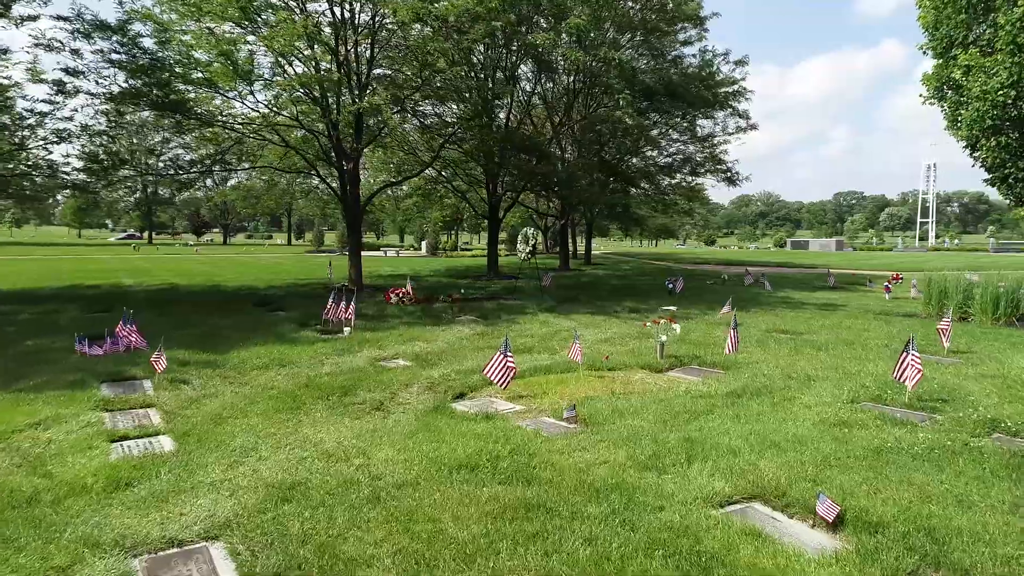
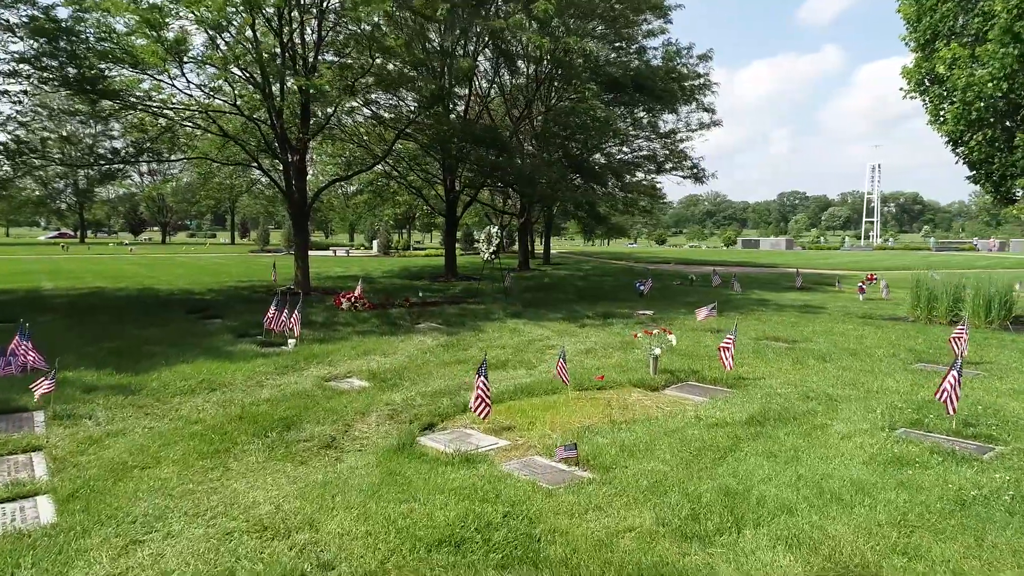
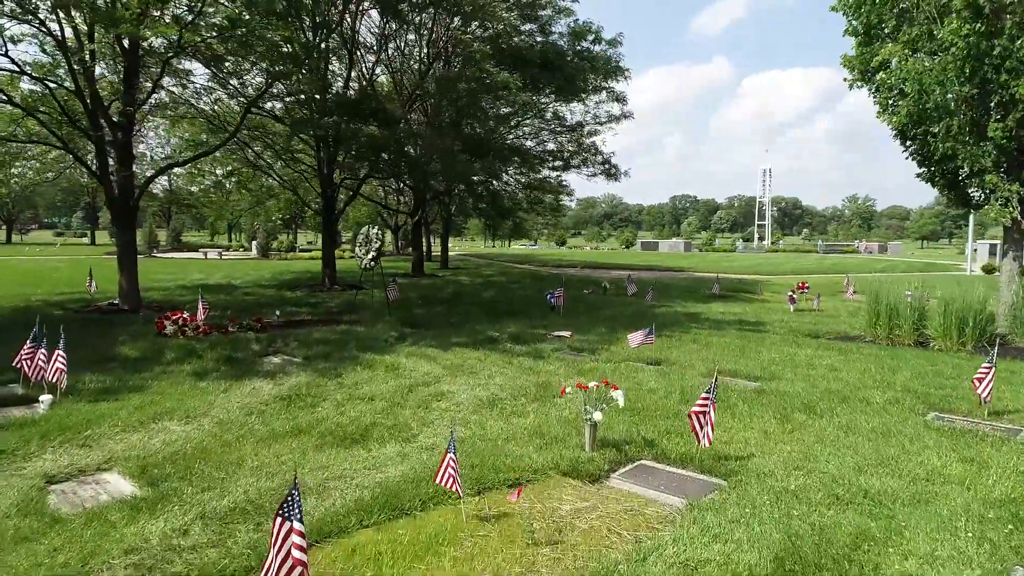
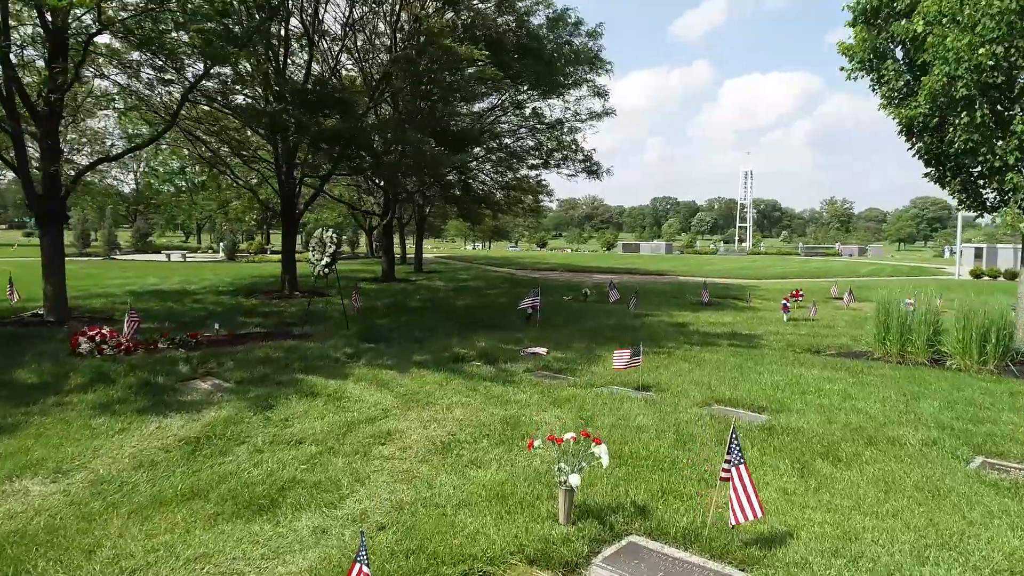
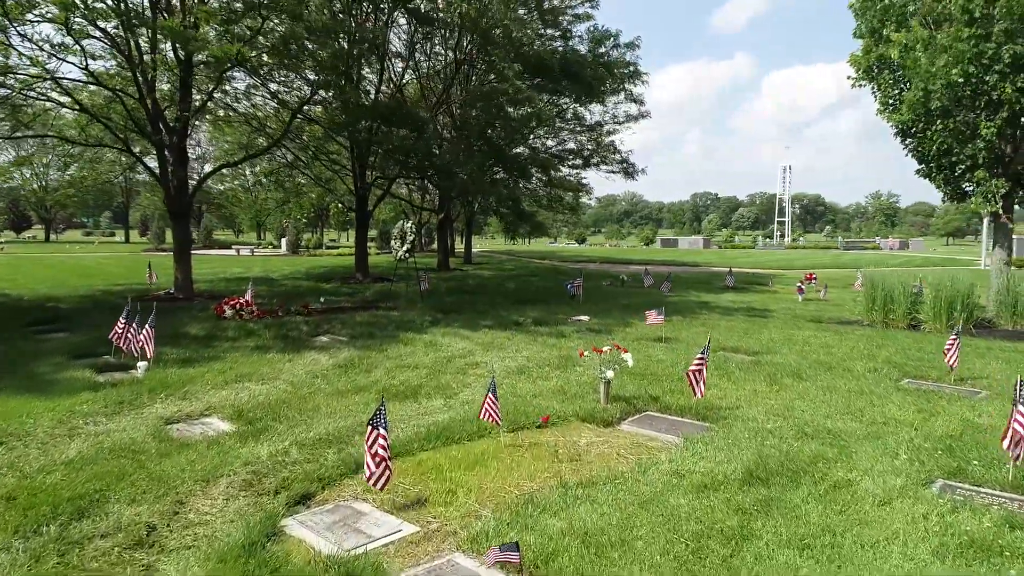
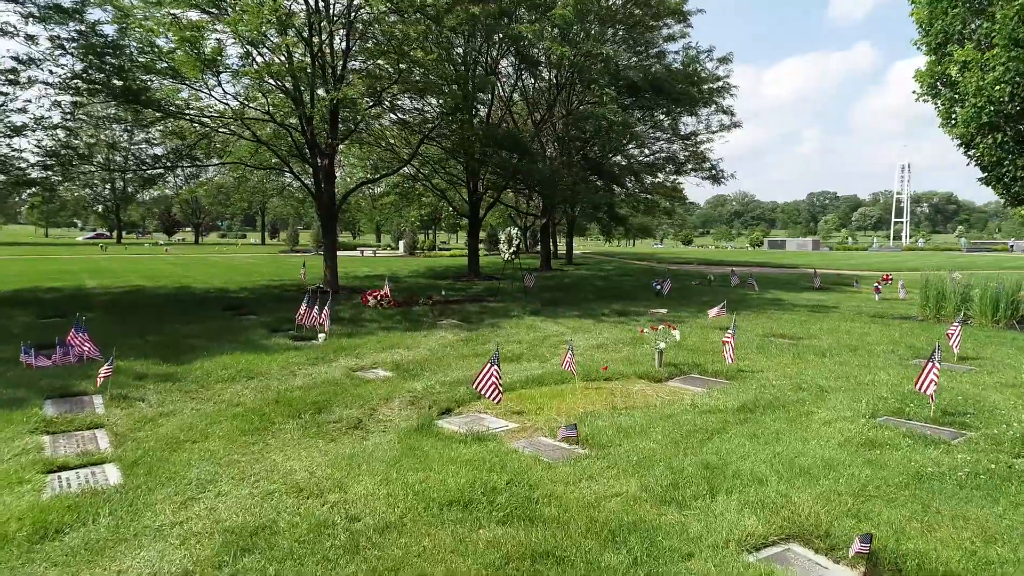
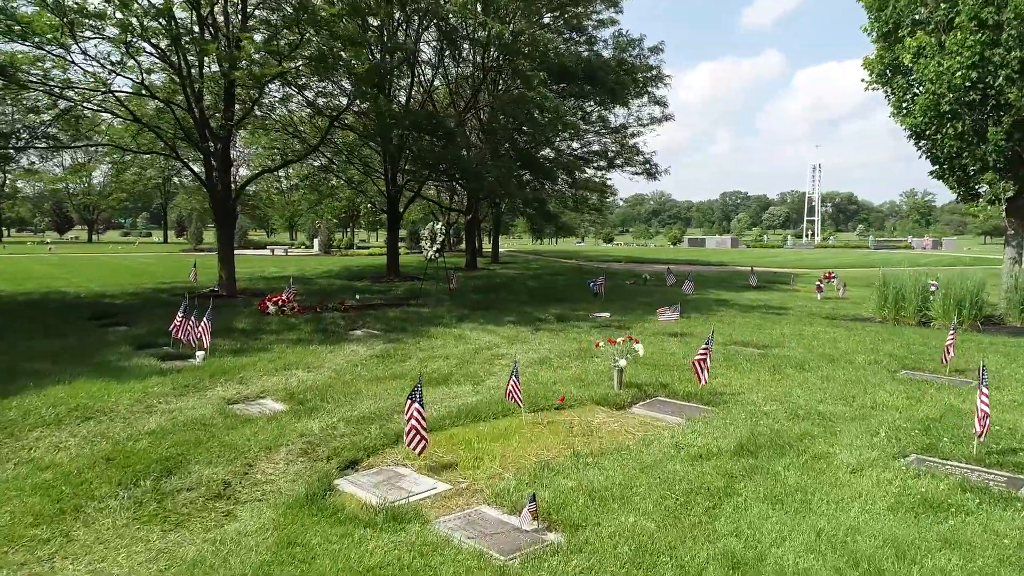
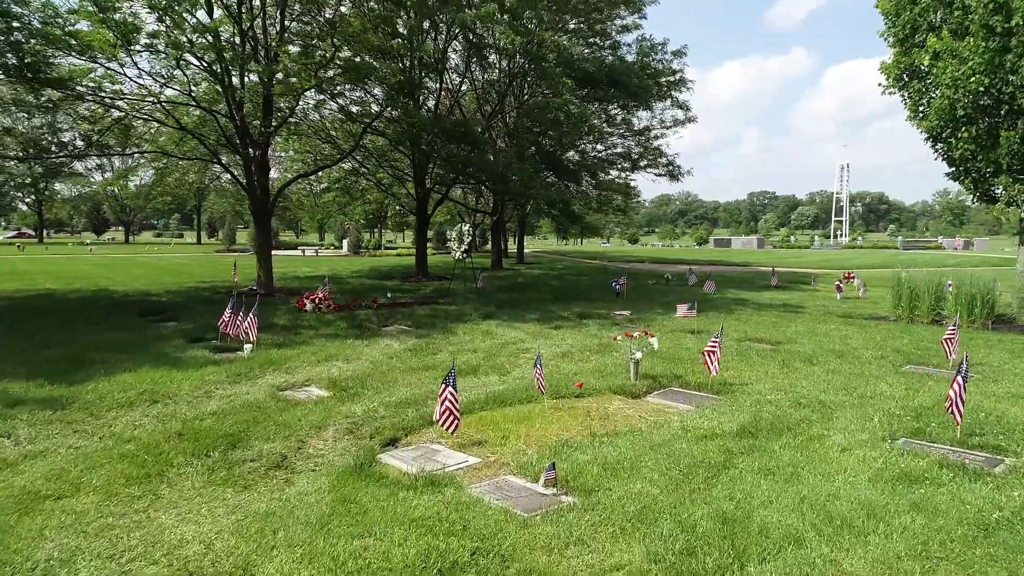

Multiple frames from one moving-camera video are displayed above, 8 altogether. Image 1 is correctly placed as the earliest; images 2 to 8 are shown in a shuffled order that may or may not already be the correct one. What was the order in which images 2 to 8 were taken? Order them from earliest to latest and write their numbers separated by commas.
6, 2, 8, 7, 5, 3, 4
